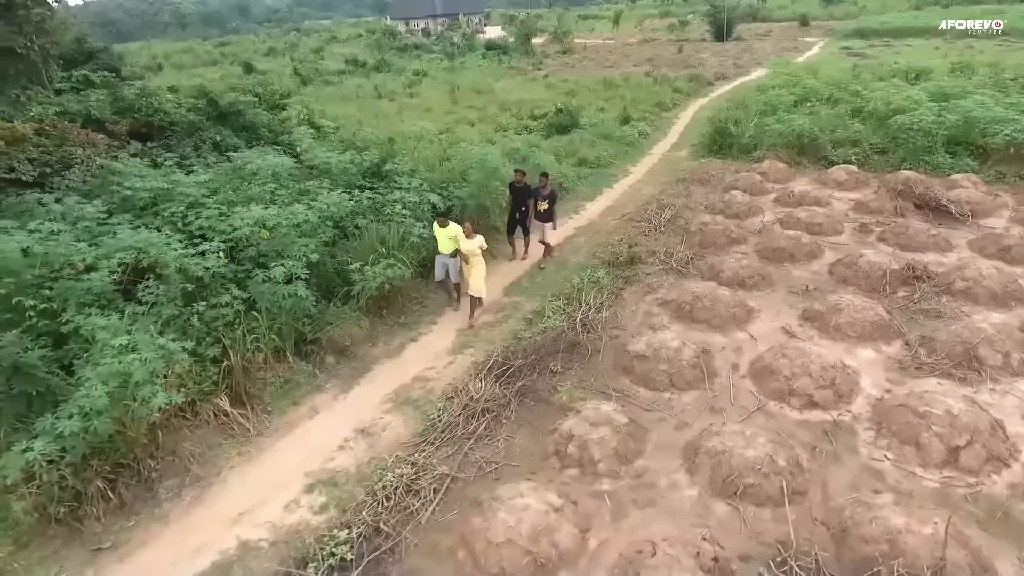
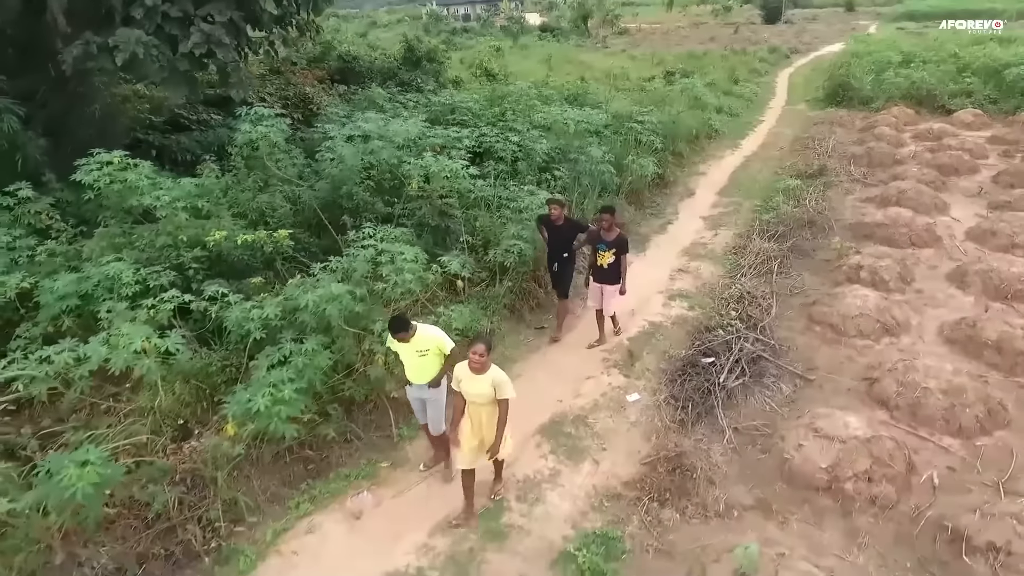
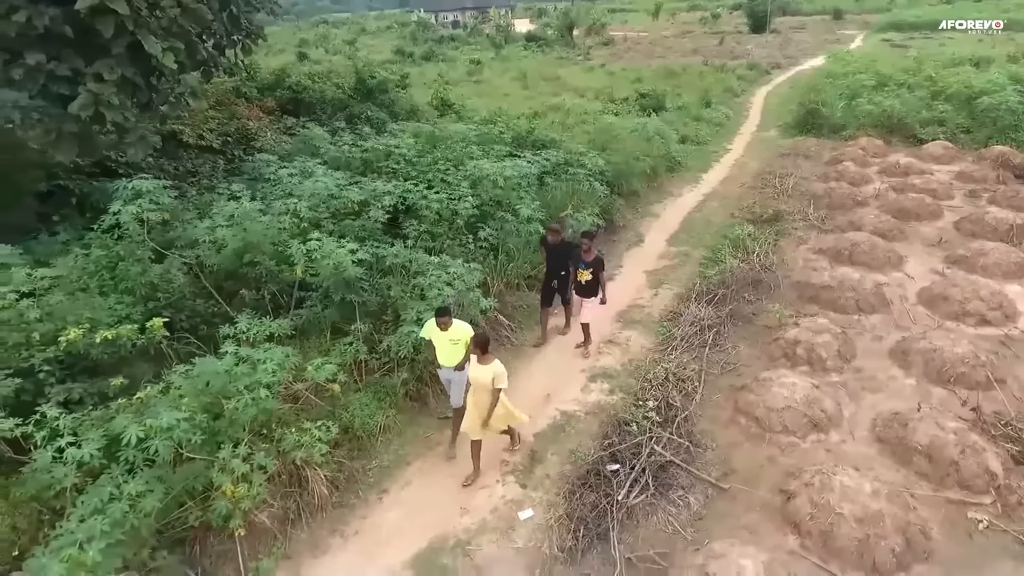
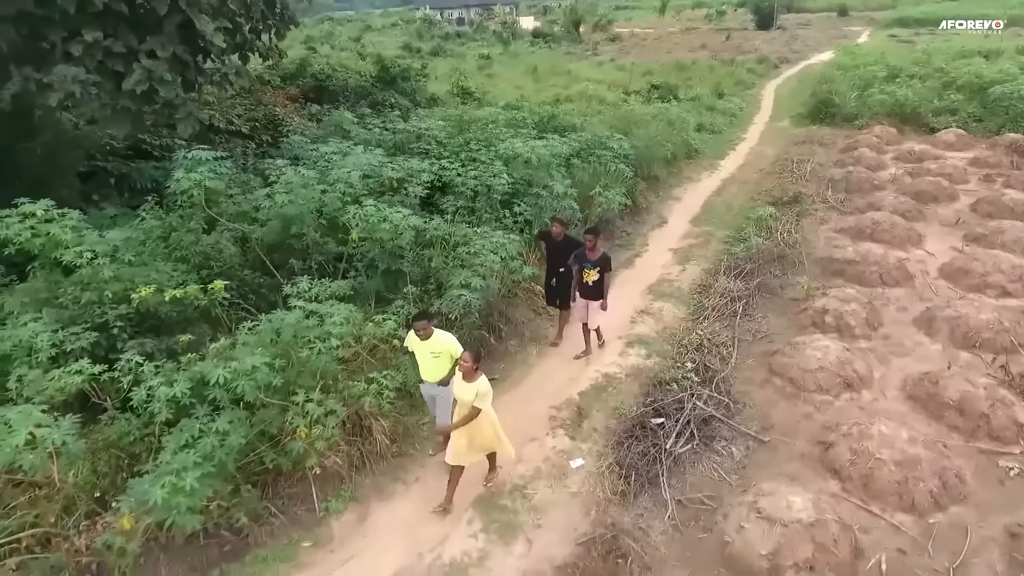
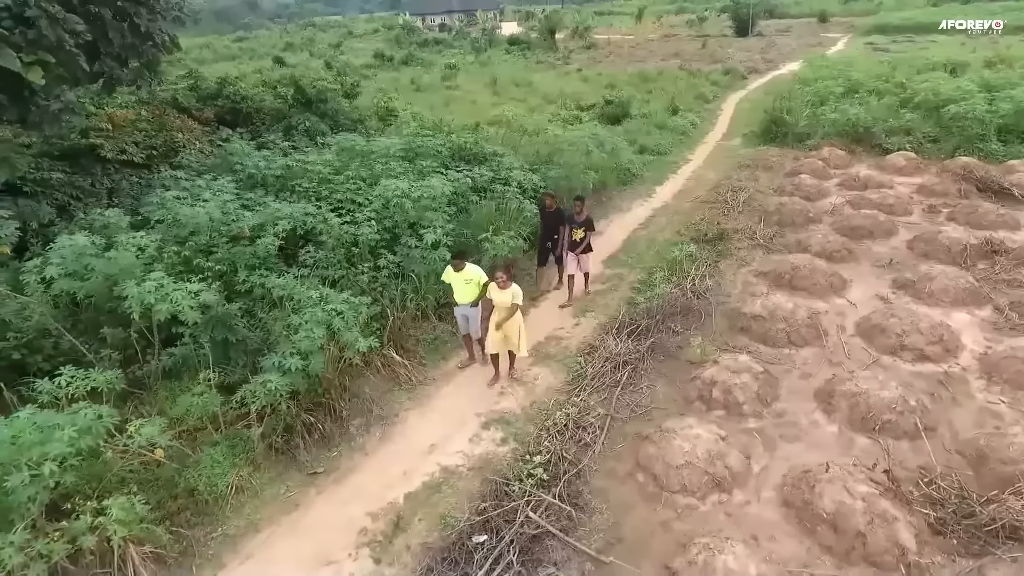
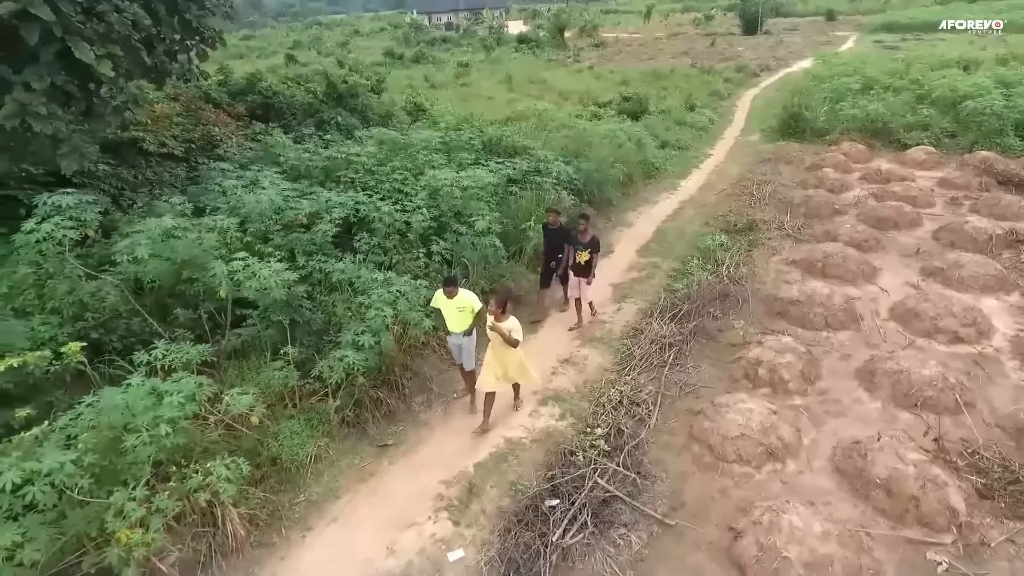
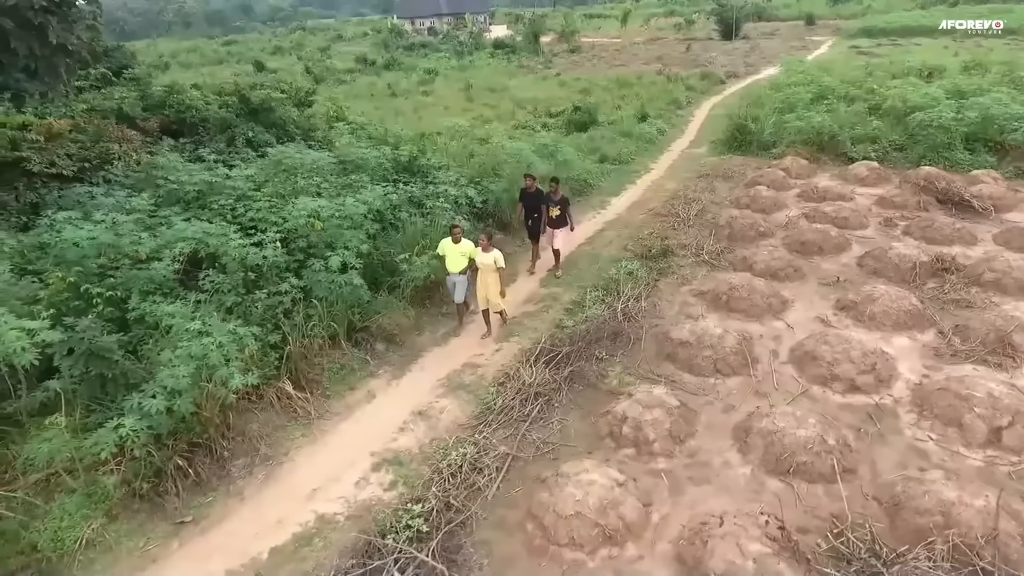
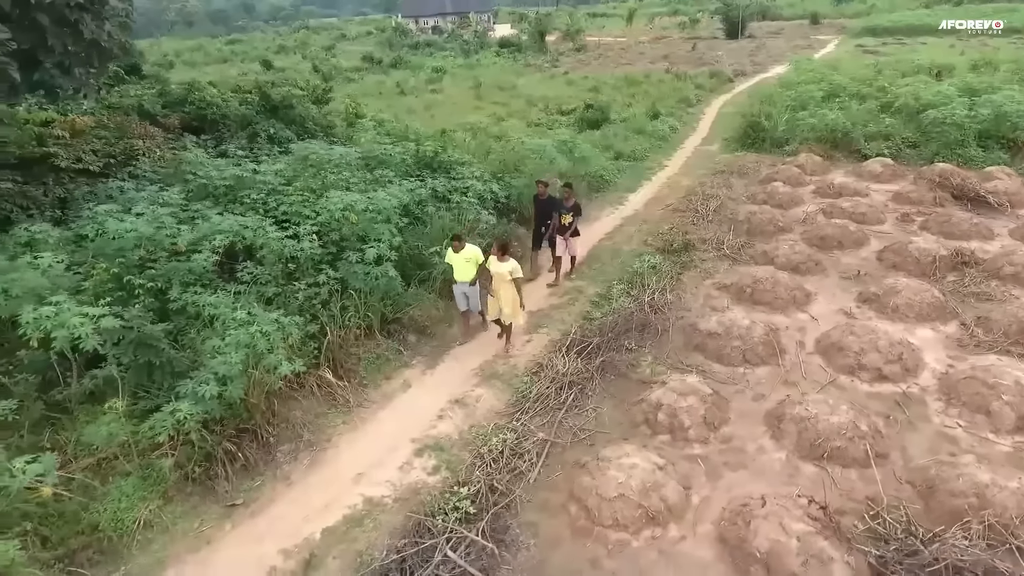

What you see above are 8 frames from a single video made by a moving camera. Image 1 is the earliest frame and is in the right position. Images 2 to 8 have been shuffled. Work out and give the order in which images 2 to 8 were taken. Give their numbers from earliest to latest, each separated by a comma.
7, 8, 5, 6, 3, 4, 2
